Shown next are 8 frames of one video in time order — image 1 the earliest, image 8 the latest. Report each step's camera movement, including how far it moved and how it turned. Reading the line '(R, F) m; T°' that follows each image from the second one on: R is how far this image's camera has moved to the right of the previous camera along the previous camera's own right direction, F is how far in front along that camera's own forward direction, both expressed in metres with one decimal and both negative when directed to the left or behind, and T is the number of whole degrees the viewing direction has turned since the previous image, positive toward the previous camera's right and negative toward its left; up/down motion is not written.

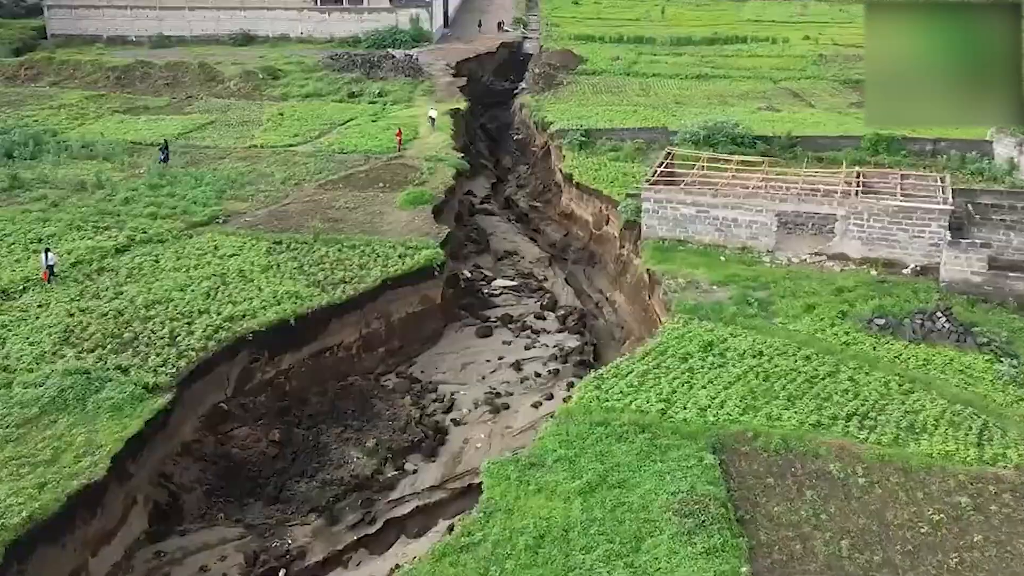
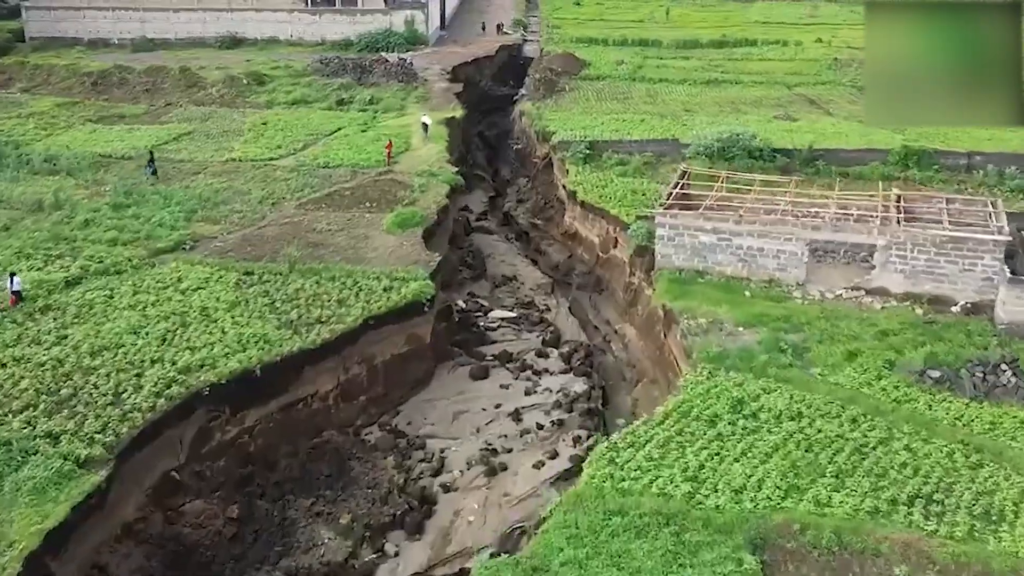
(0.0, +2.2) m; 0°
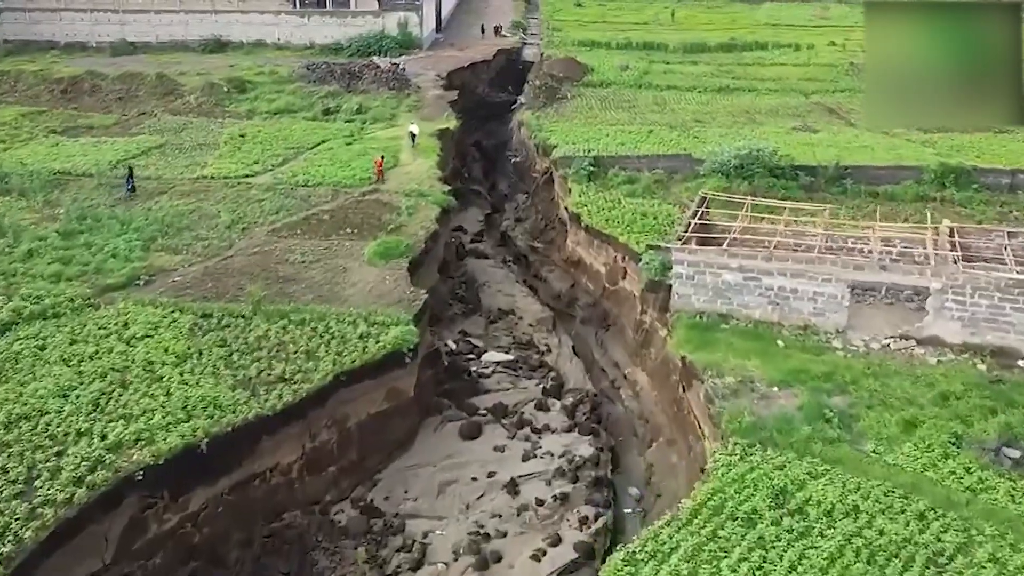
(+0.1, +2.4) m; 0°
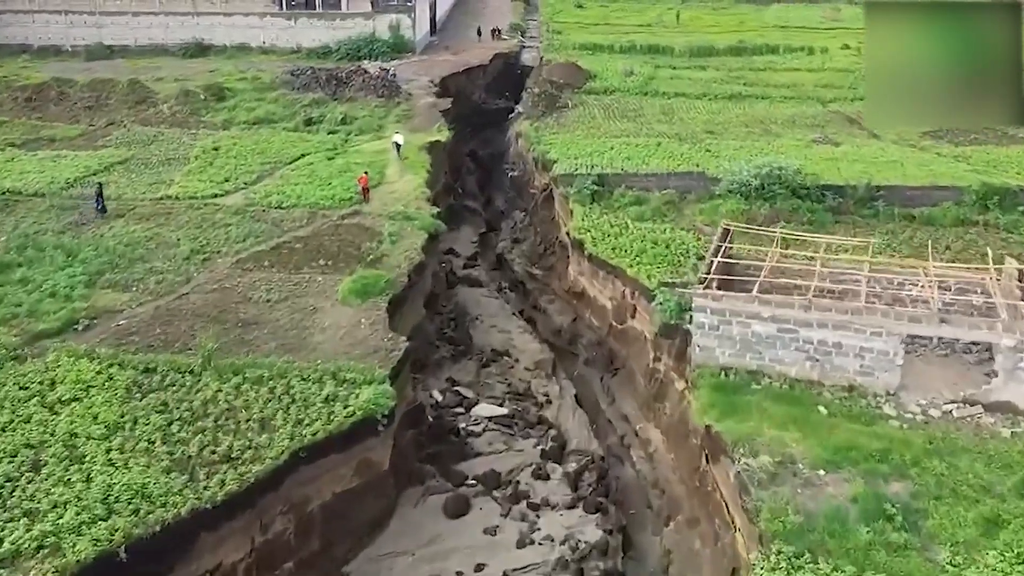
(+0.1, +2.4) m; 0°
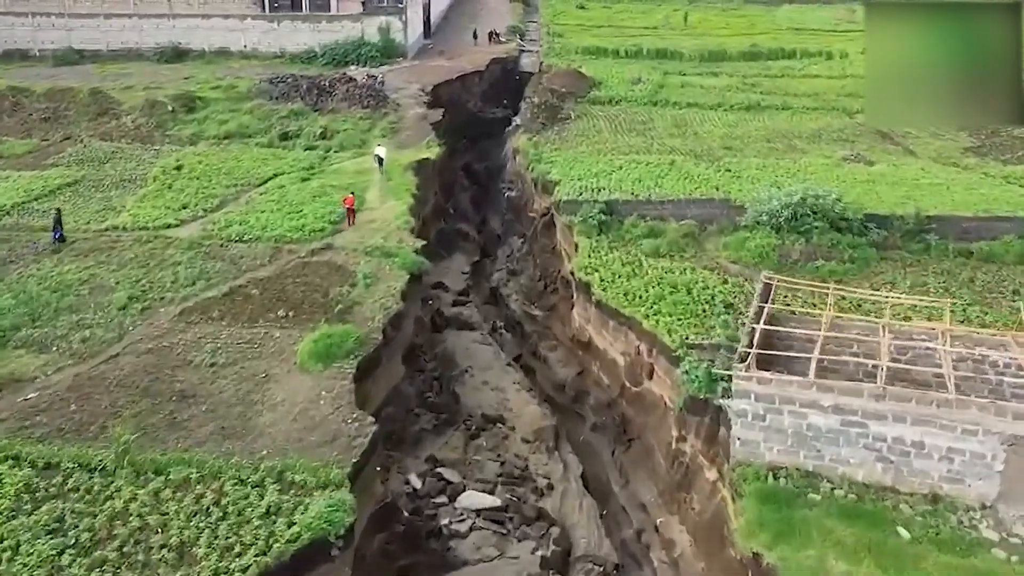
(+0.1, +2.9) m; 0°
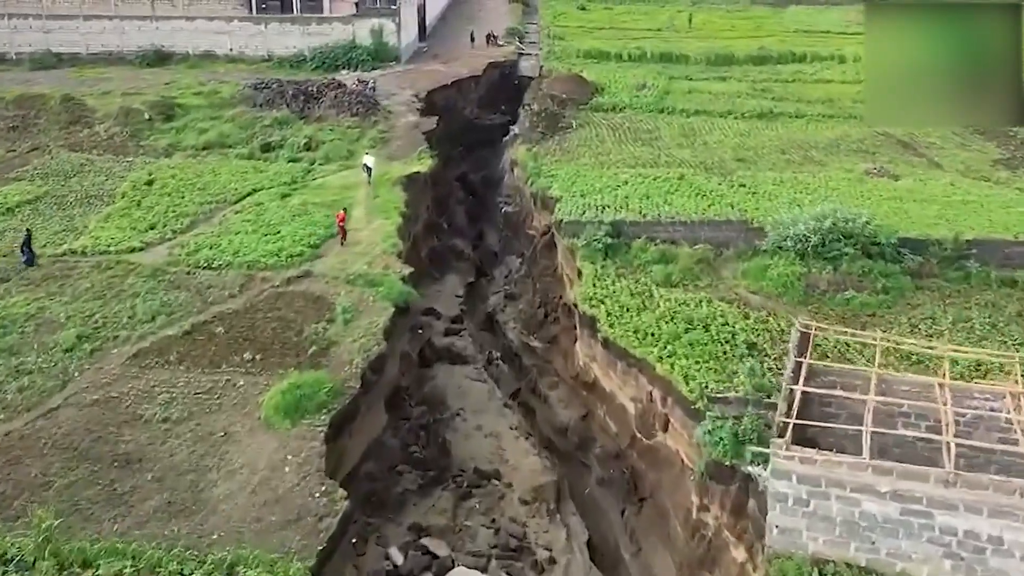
(+0.1, +1.8) m; 0°
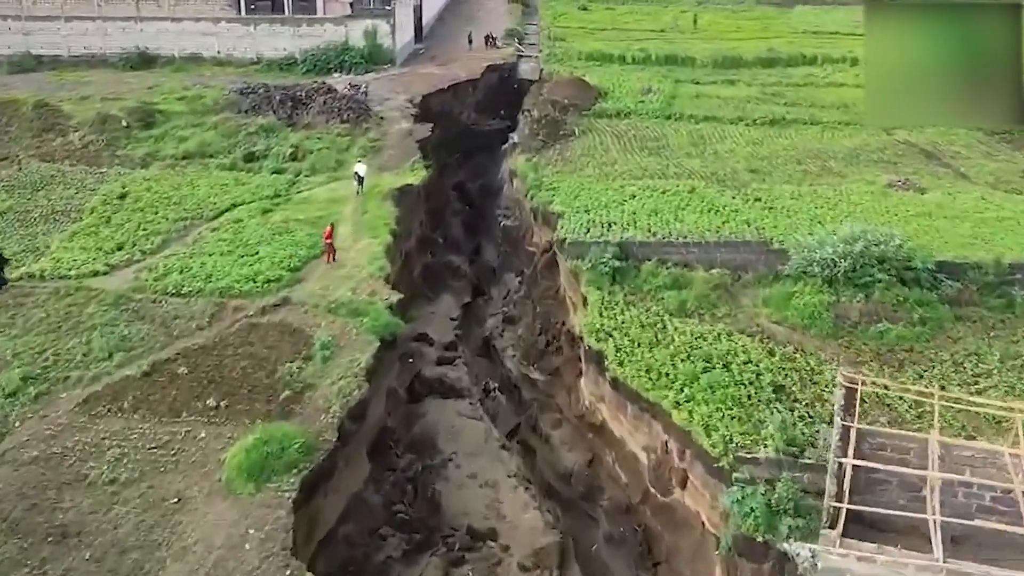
(0.0, +1.6) m; 0°
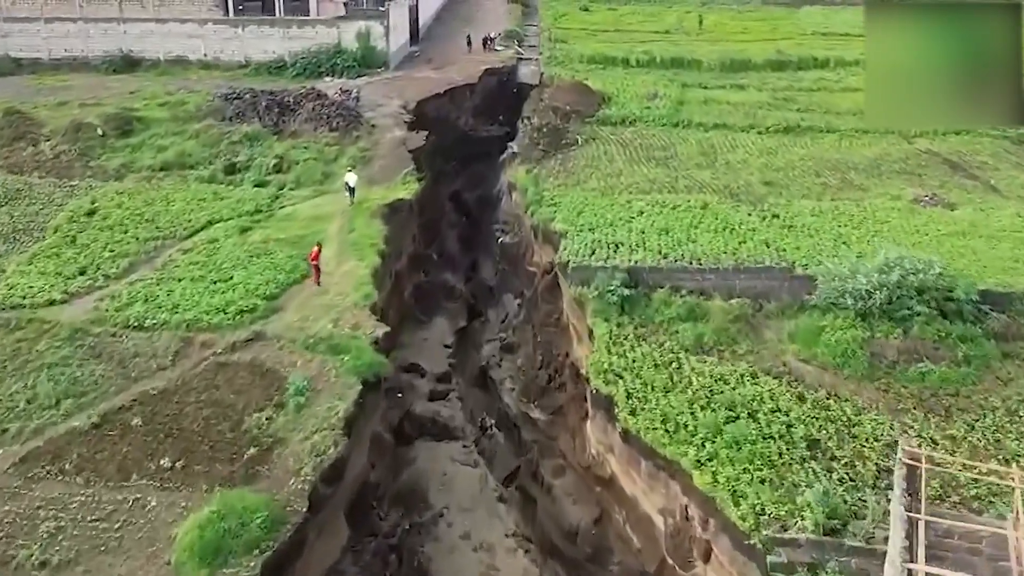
(0.0, +1.6) m; 0°
